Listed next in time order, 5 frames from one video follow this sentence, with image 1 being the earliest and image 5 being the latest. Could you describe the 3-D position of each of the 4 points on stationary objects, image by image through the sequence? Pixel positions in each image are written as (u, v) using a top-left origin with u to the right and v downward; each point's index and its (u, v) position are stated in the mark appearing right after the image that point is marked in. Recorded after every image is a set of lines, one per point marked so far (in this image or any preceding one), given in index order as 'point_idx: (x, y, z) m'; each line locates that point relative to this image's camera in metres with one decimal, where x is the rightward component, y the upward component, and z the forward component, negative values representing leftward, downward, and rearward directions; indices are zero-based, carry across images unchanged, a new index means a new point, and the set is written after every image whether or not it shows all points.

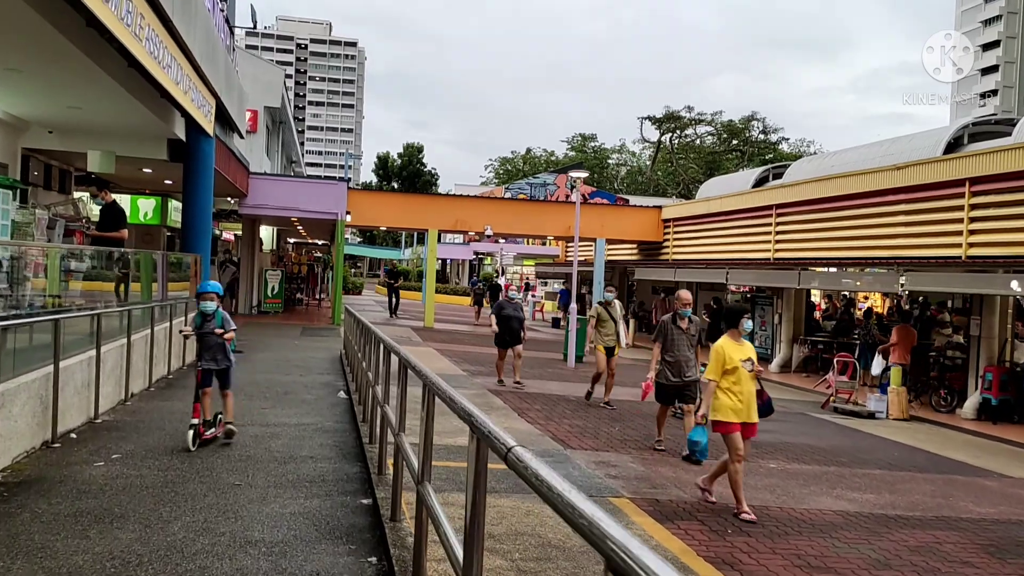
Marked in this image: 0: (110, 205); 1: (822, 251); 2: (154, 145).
0: (-4.0, +0.8, +9.2) m
1: (+6.3, +0.8, +18.7) m
2: (-5.5, +2.2, +14.3) m
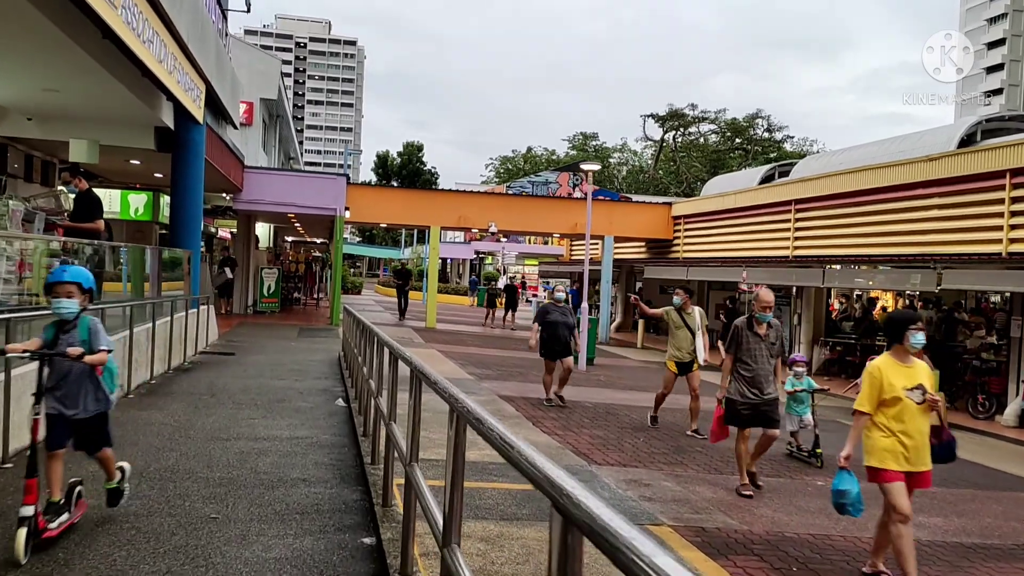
0: (-3.8, +0.9, +8.4) m
1: (+6.4, +0.8, +17.9) m
2: (-5.4, +2.2, +13.5) m
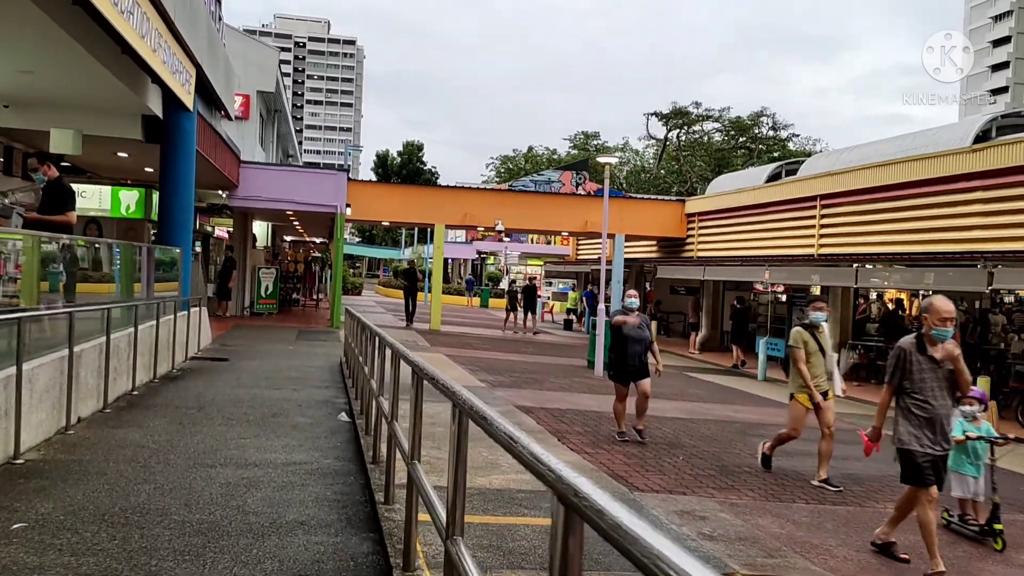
0: (-3.6, +0.9, +7.4) m
1: (+6.6, +0.8, +16.9) m
2: (-5.2, +2.2, +12.5) m
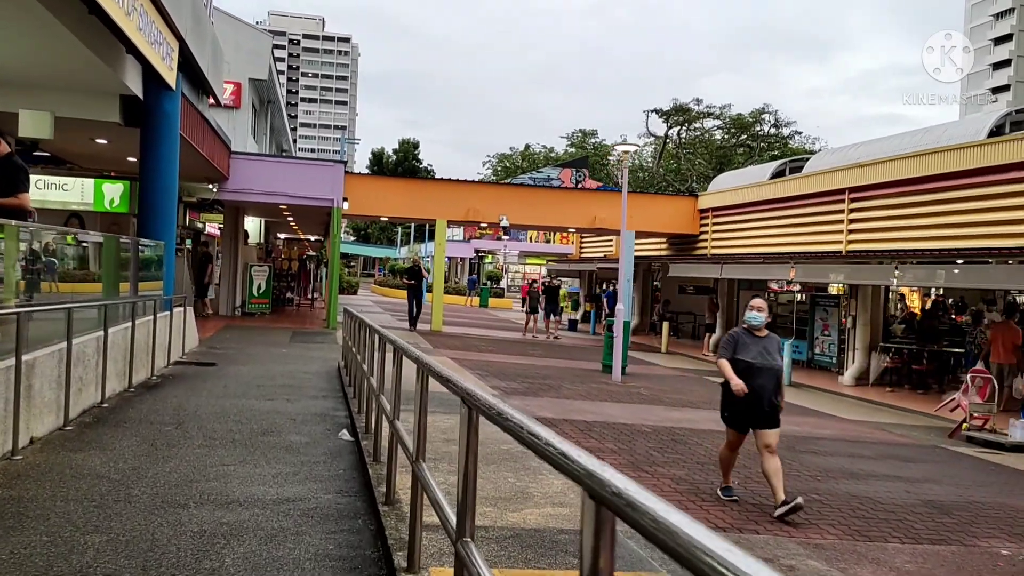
0: (-3.4, +0.9, +6.3) m
1: (+6.8, +0.8, +15.9) m
2: (-5.0, +2.3, +11.4) m
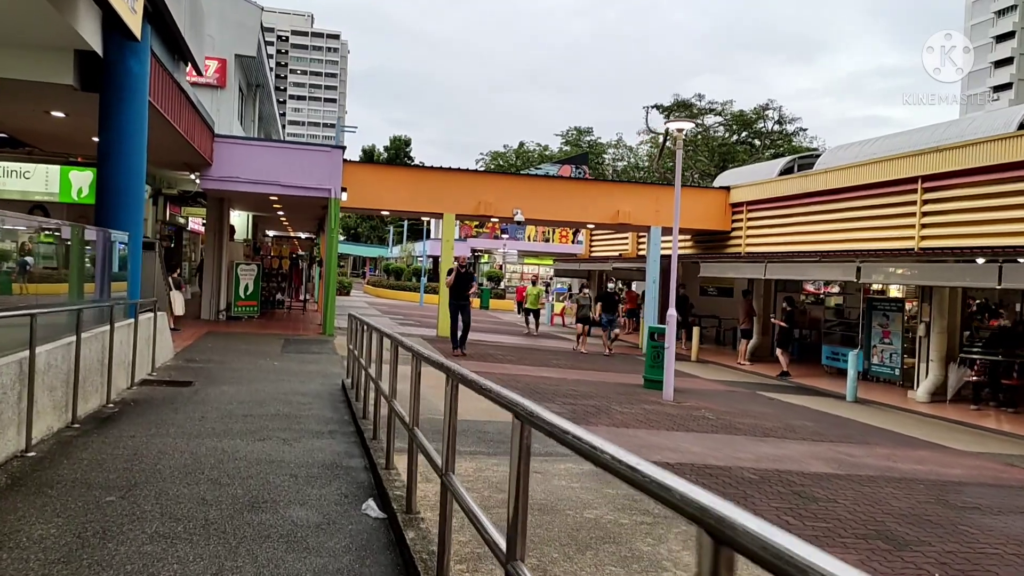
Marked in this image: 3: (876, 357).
0: (-2.9, +0.9, +4.2) m
1: (+7.1, +0.7, +13.9) m
2: (-4.5, +2.2, +9.2) m
3: (+6.4, -1.2, +16.5) m
